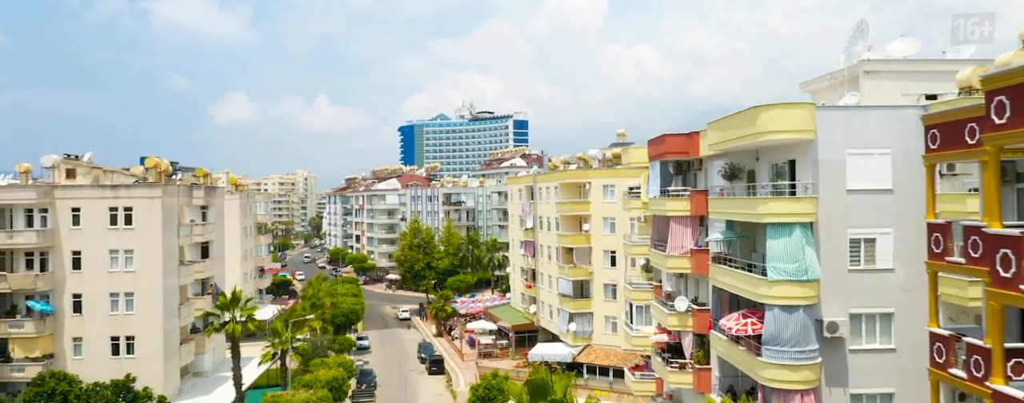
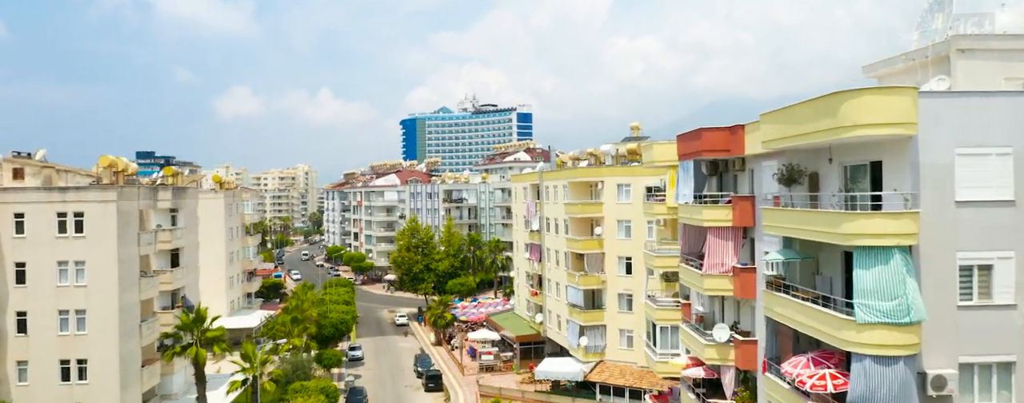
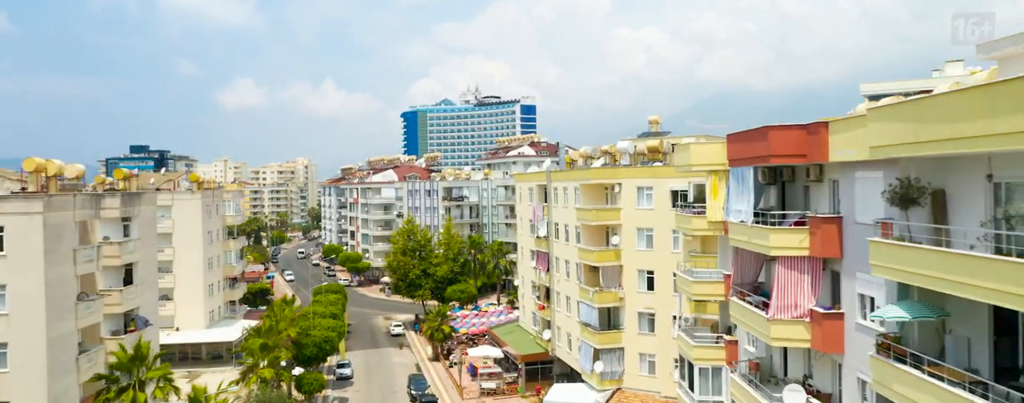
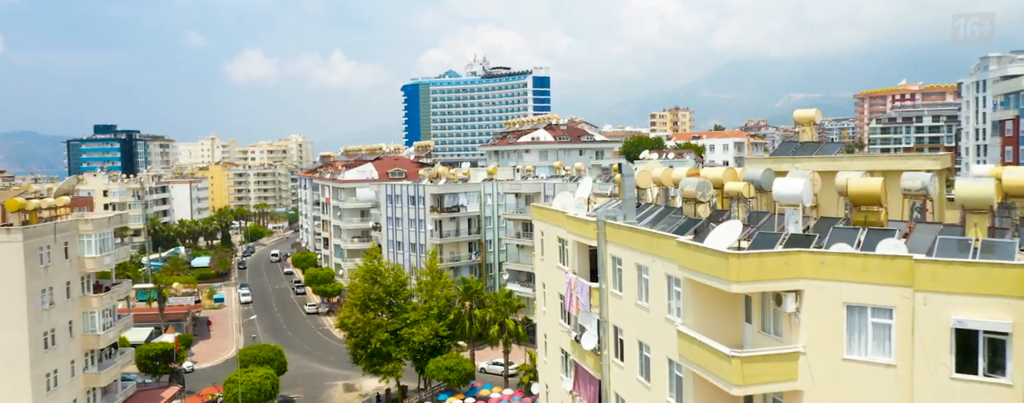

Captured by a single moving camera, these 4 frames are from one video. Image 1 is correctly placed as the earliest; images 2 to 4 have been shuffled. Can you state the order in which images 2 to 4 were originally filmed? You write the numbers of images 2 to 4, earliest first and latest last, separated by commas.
2, 3, 4
